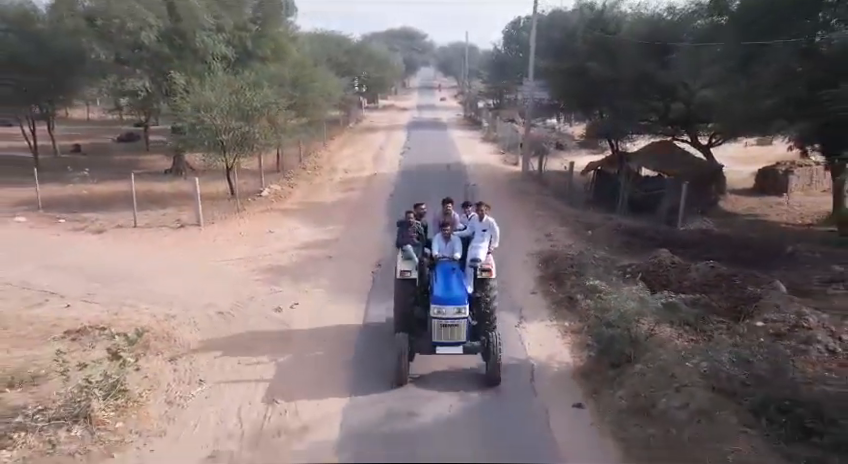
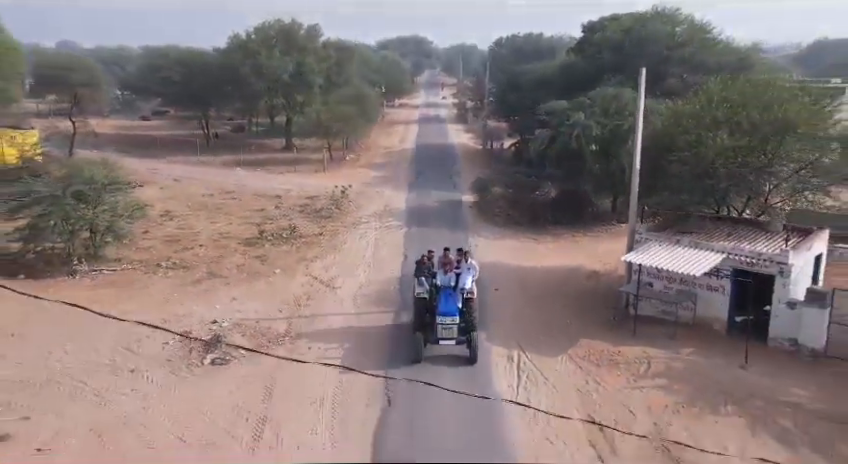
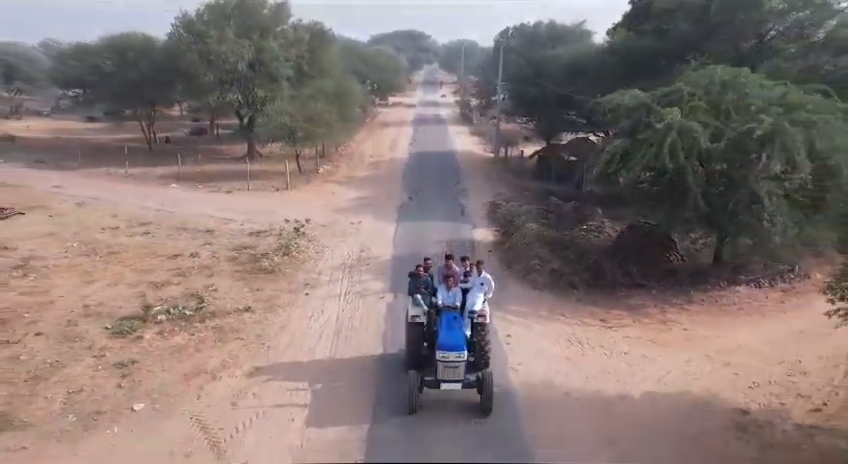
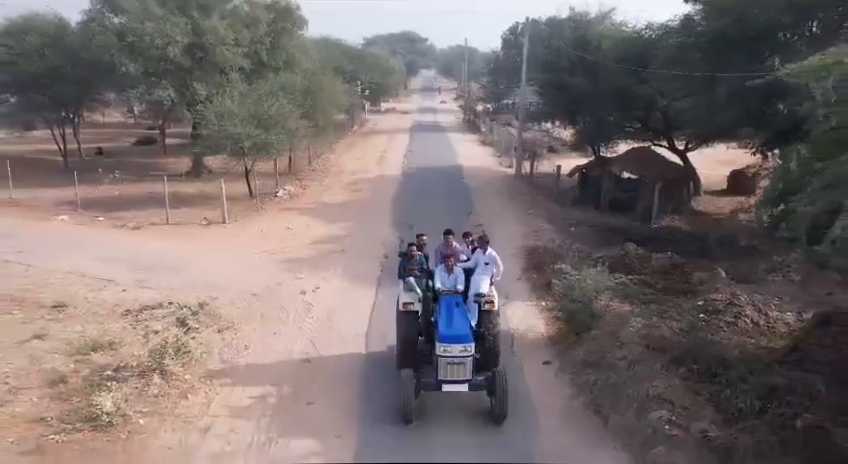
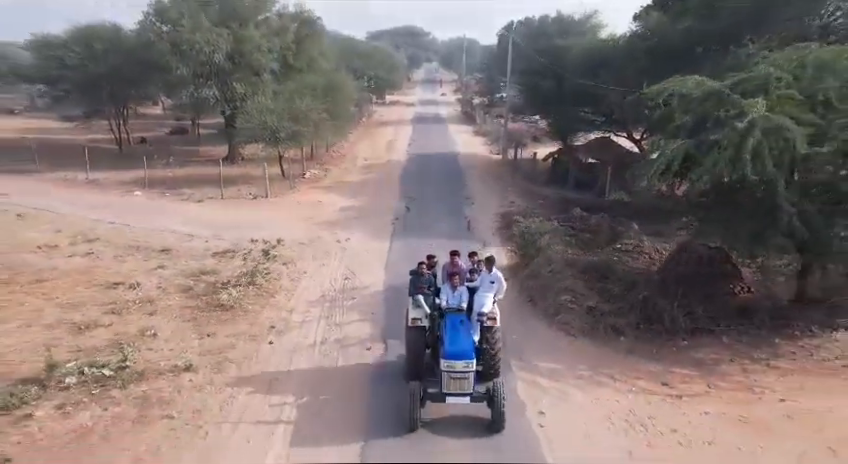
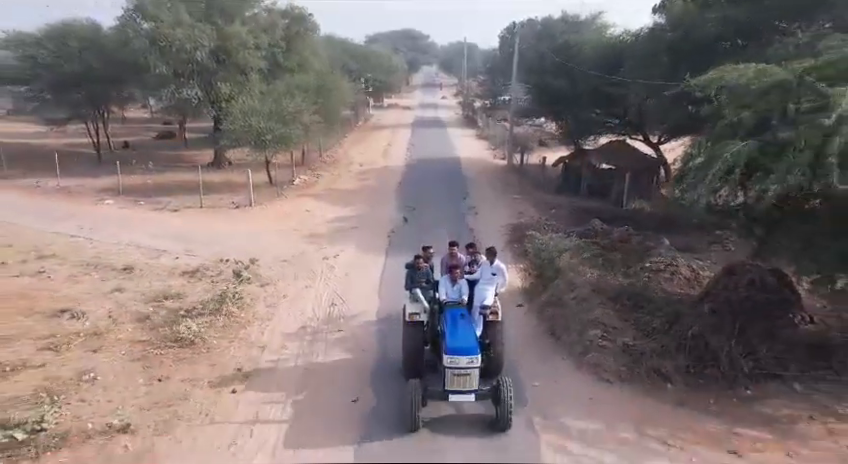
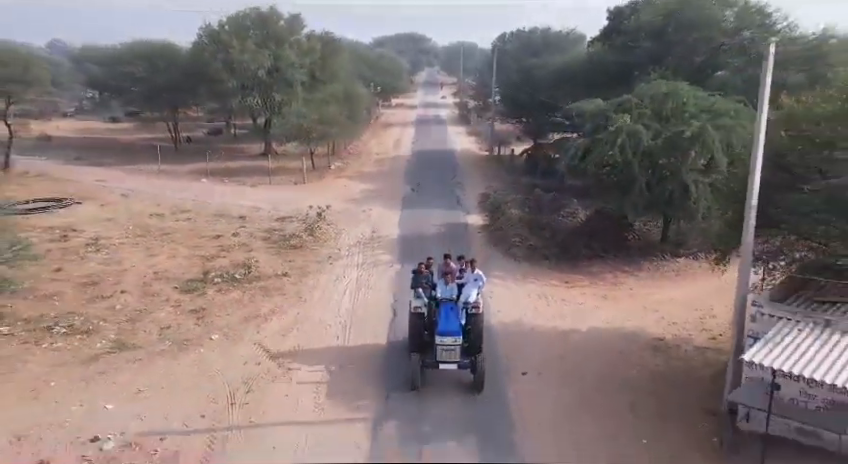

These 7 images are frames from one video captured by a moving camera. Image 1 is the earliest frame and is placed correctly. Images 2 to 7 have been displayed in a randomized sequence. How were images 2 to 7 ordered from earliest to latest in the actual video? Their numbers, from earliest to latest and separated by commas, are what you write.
4, 6, 5, 3, 7, 2
